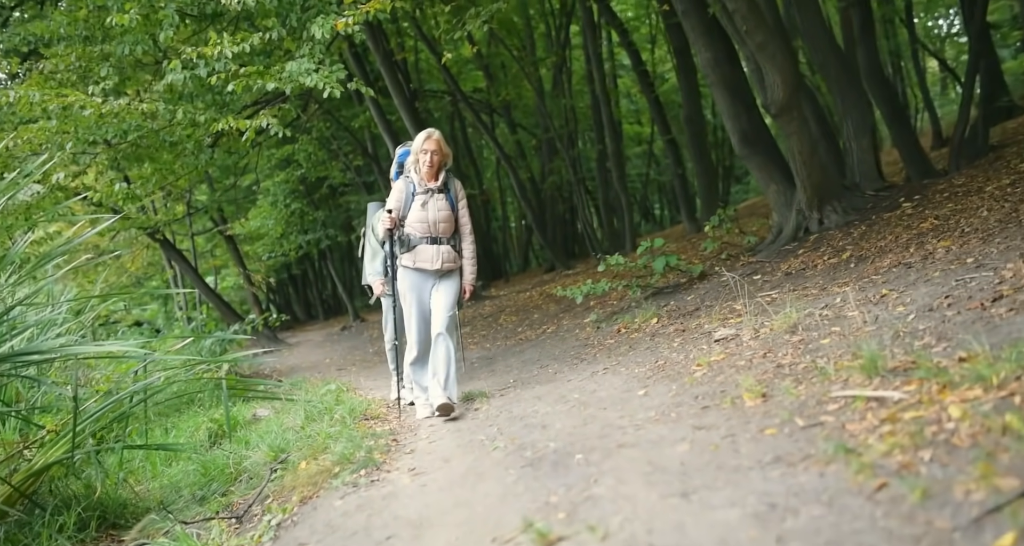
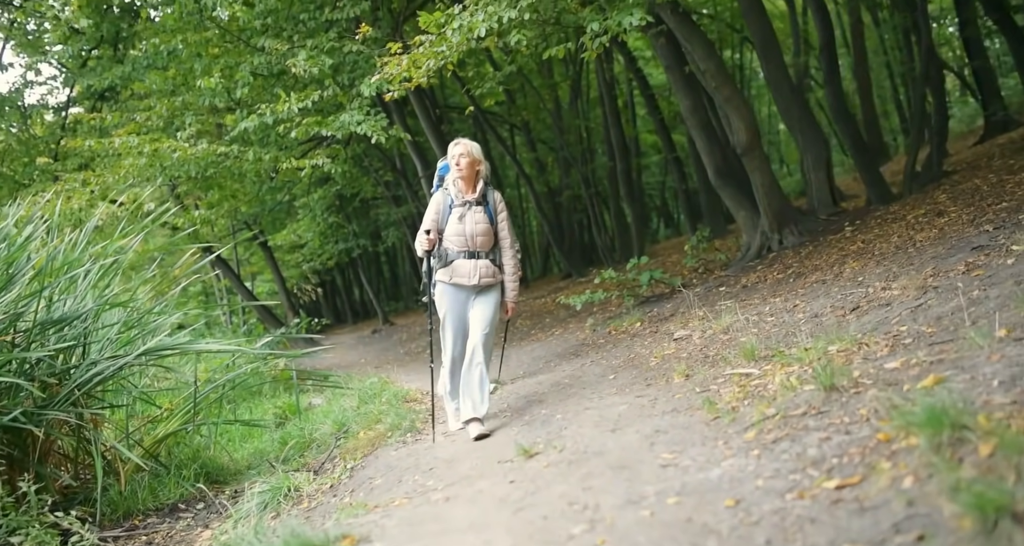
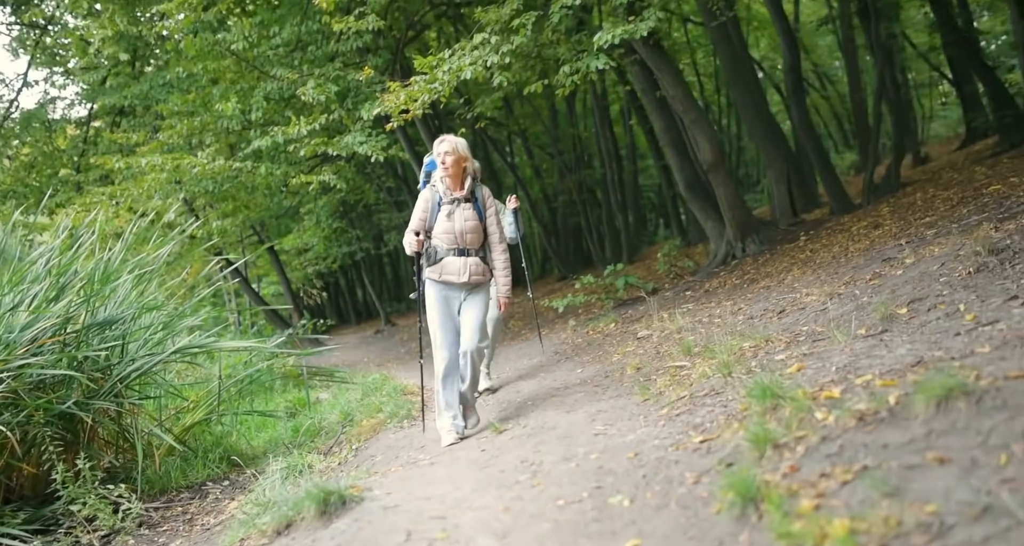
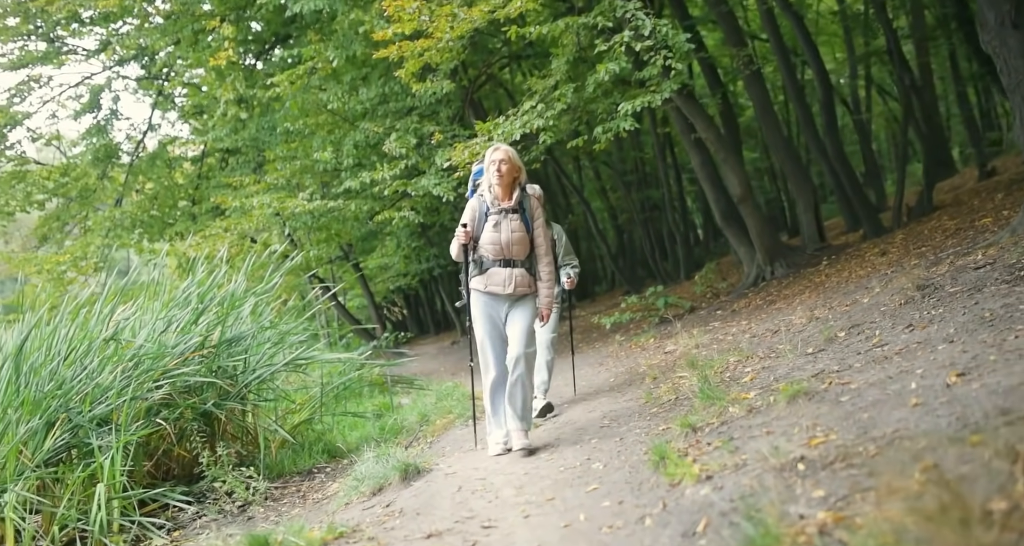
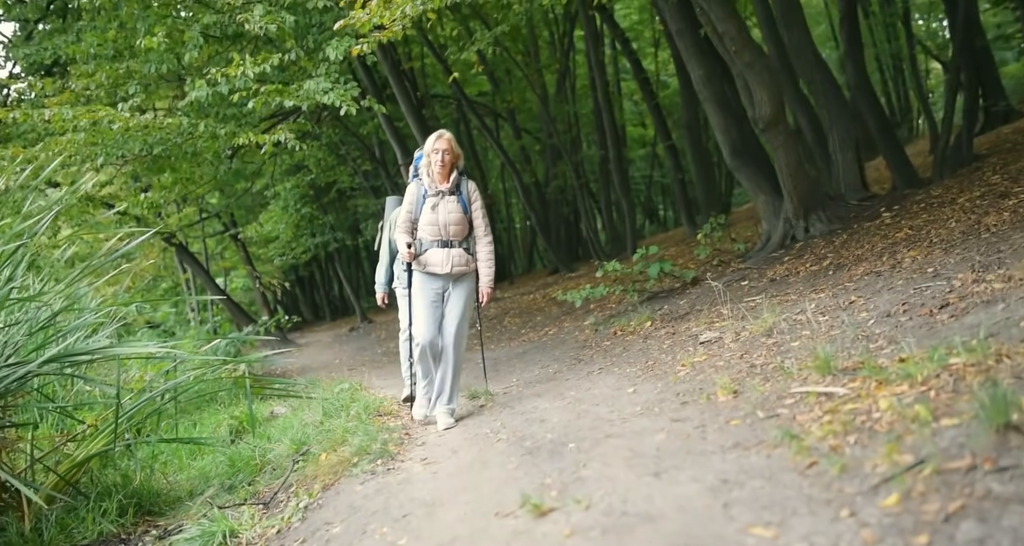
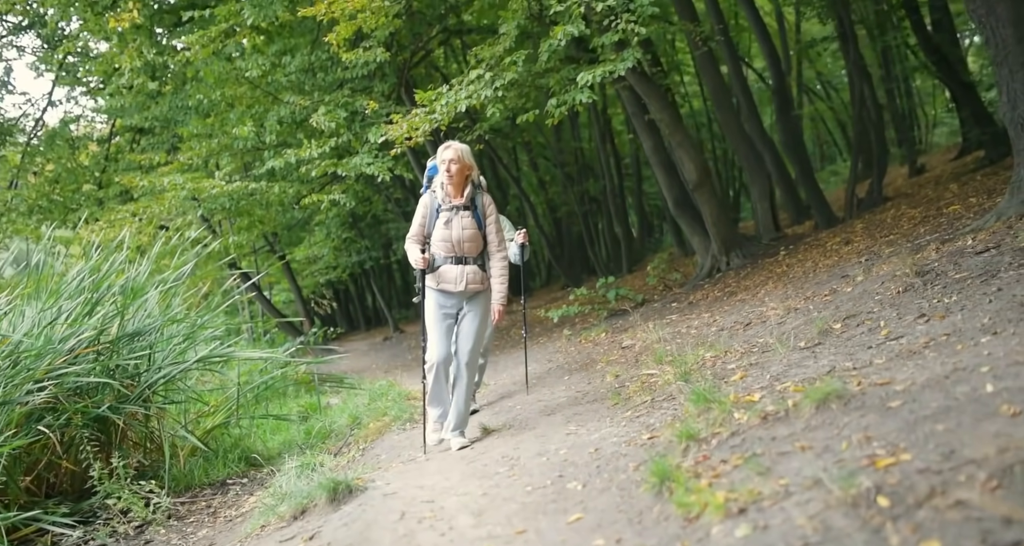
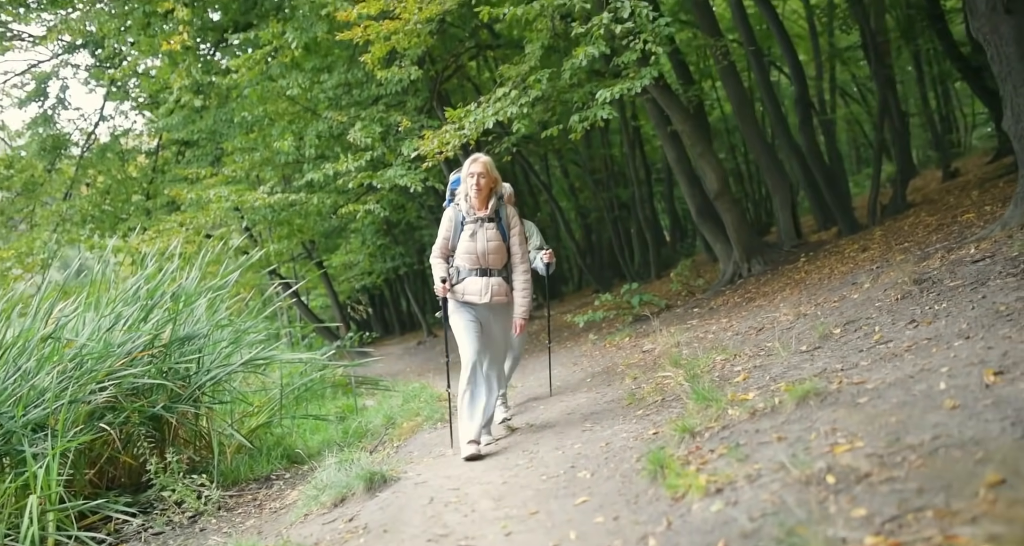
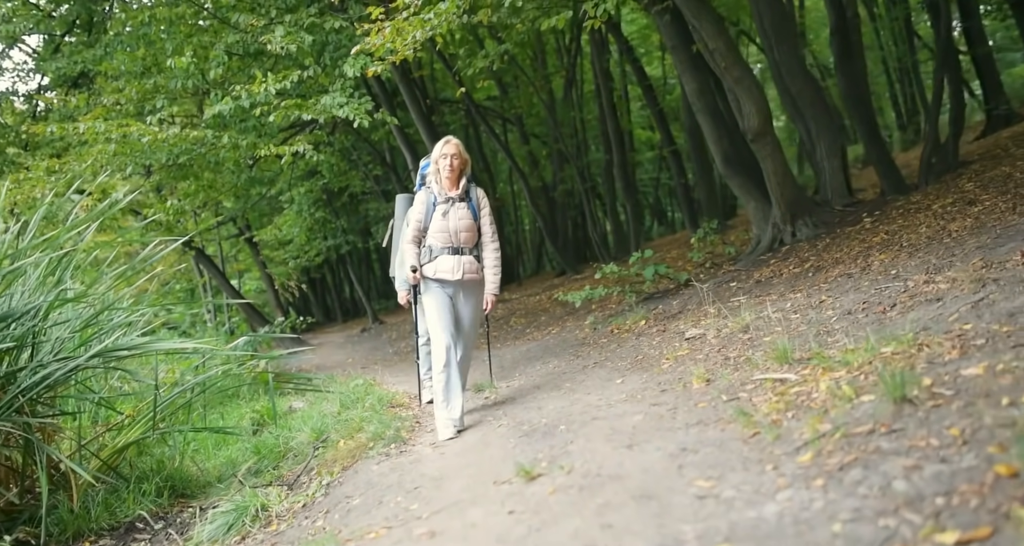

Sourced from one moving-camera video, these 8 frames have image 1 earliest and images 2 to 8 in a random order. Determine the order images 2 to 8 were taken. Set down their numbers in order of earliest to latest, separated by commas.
5, 8, 2, 3, 6, 7, 4
